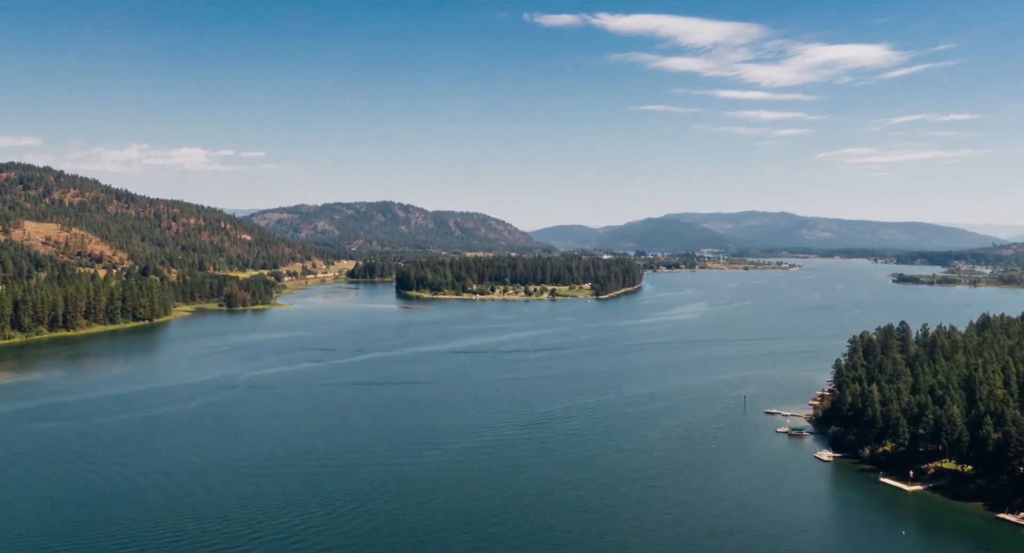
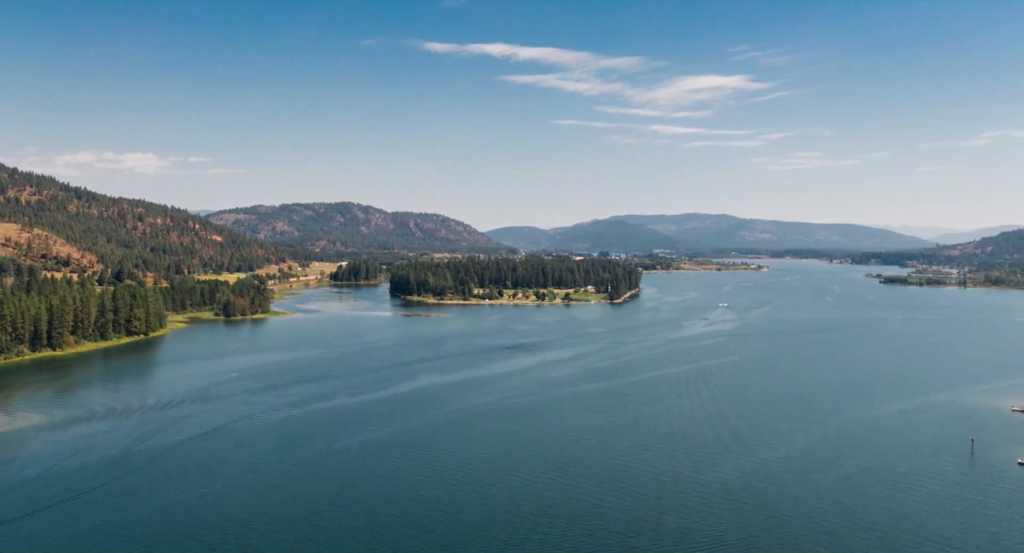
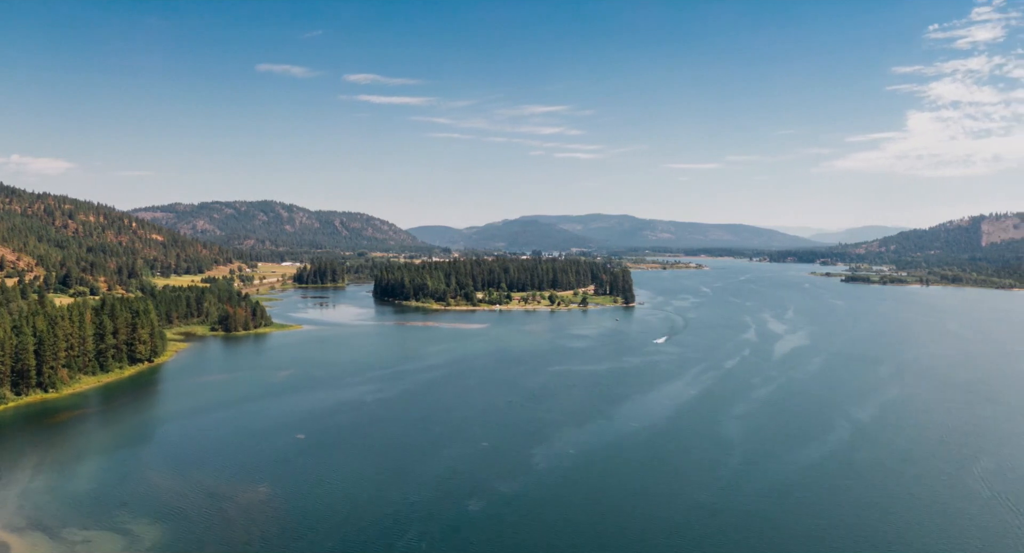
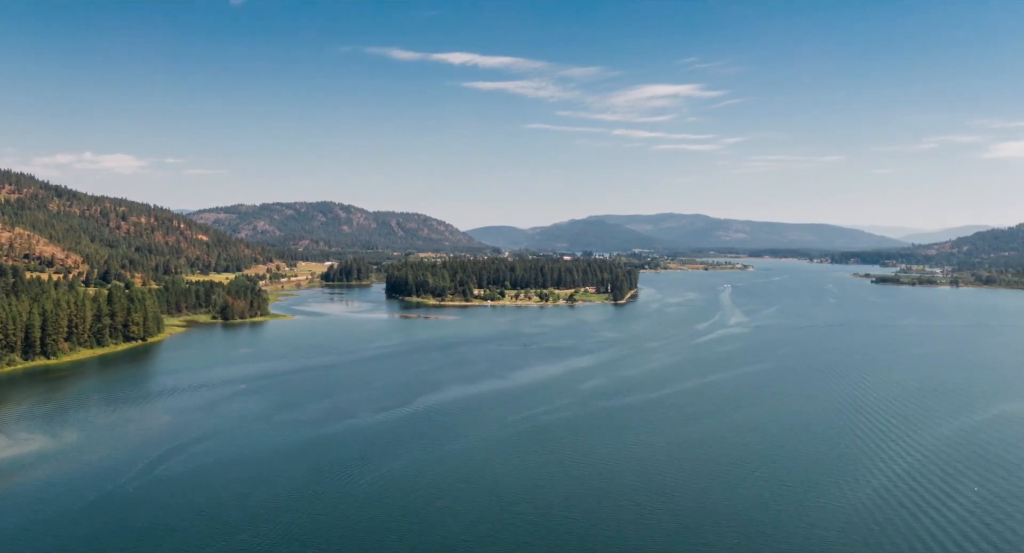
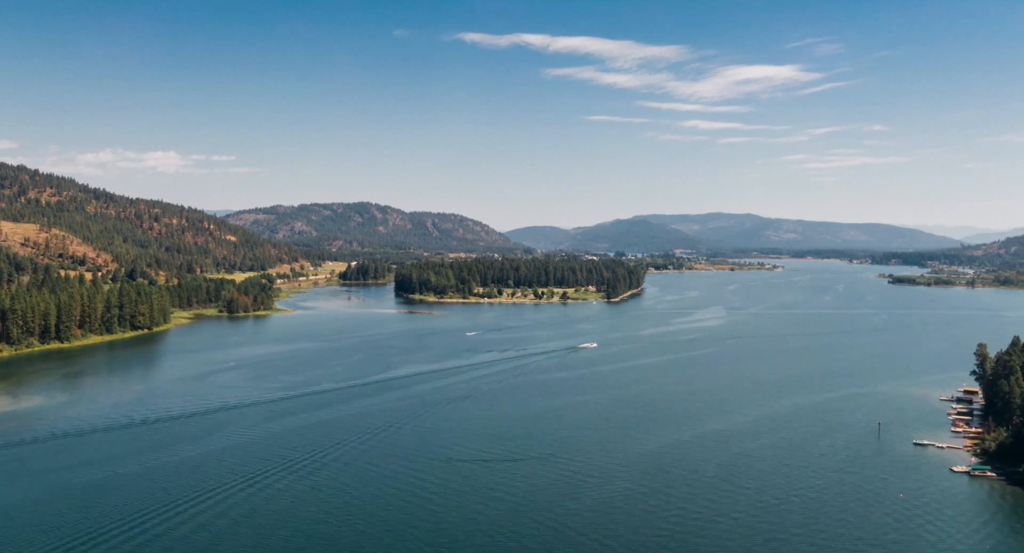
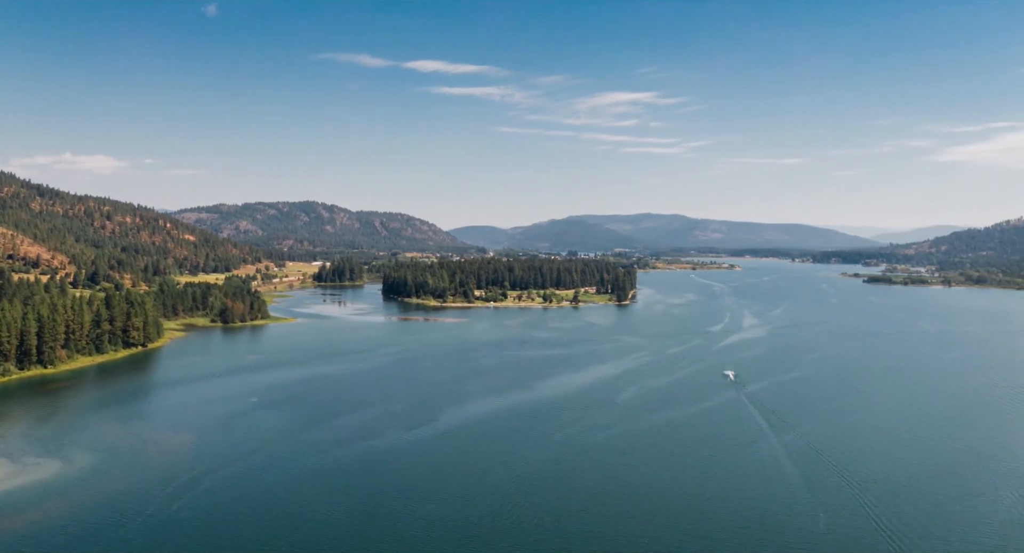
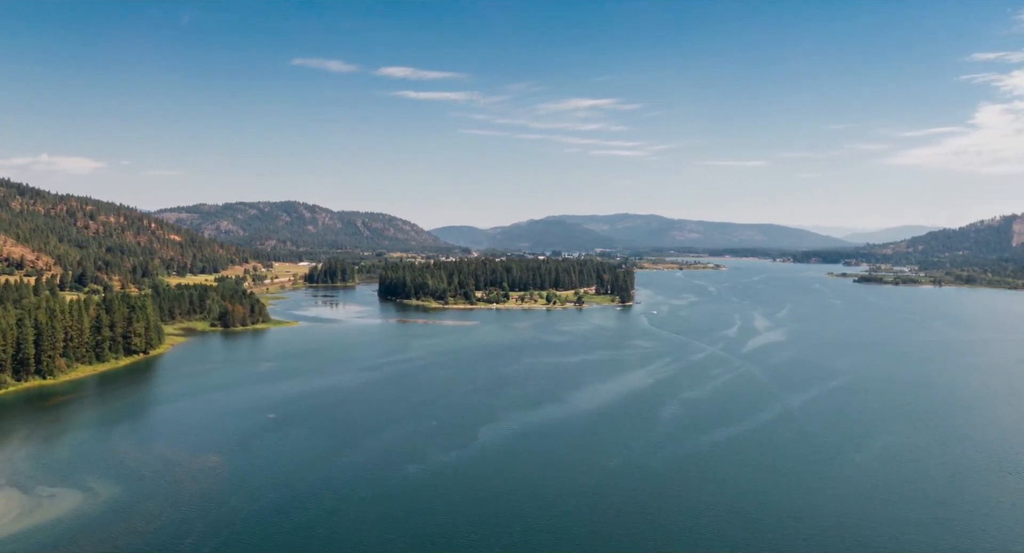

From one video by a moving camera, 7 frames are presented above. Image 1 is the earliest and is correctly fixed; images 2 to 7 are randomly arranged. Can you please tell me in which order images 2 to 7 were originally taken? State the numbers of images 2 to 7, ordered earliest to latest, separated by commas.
5, 2, 4, 6, 7, 3
